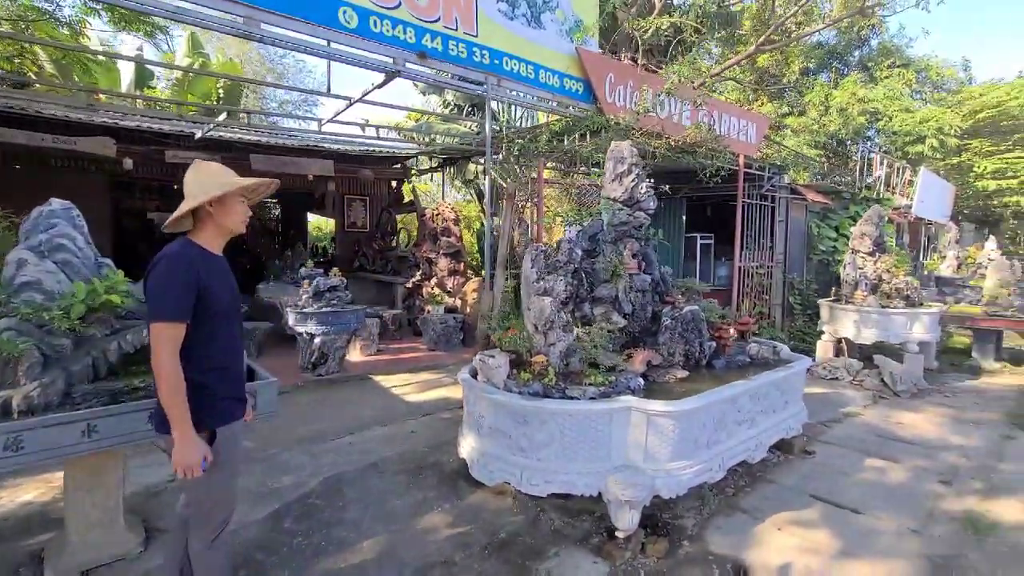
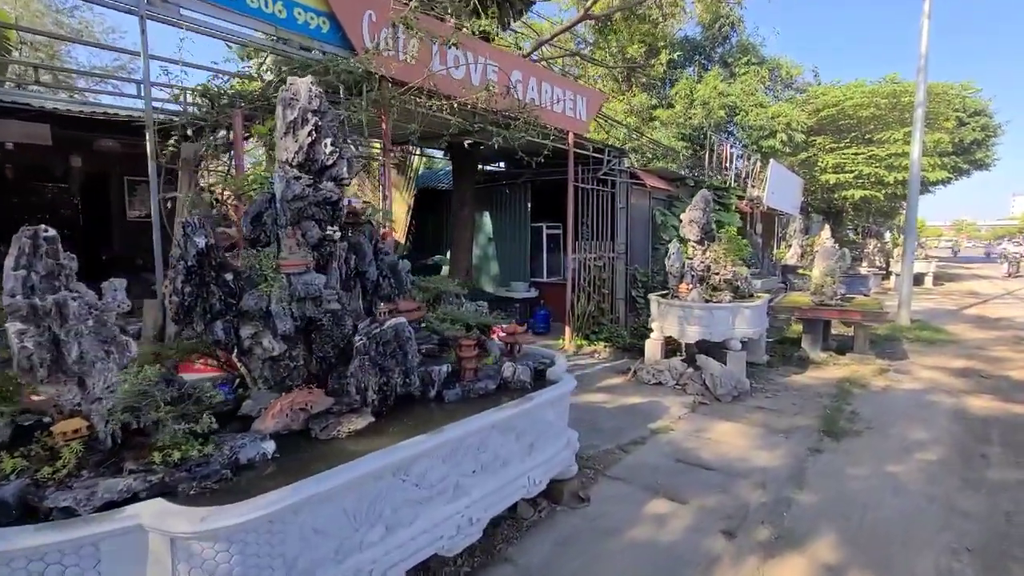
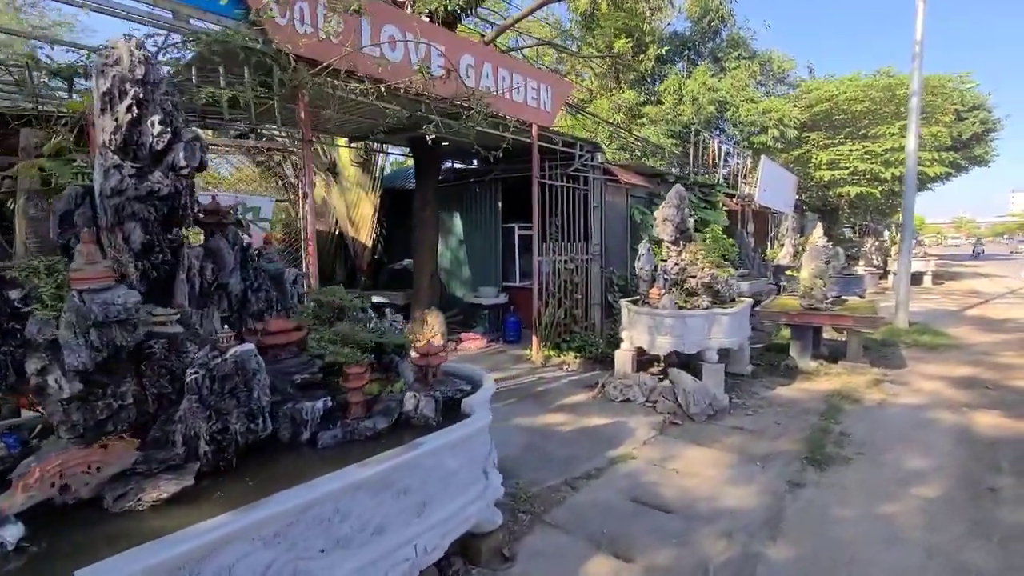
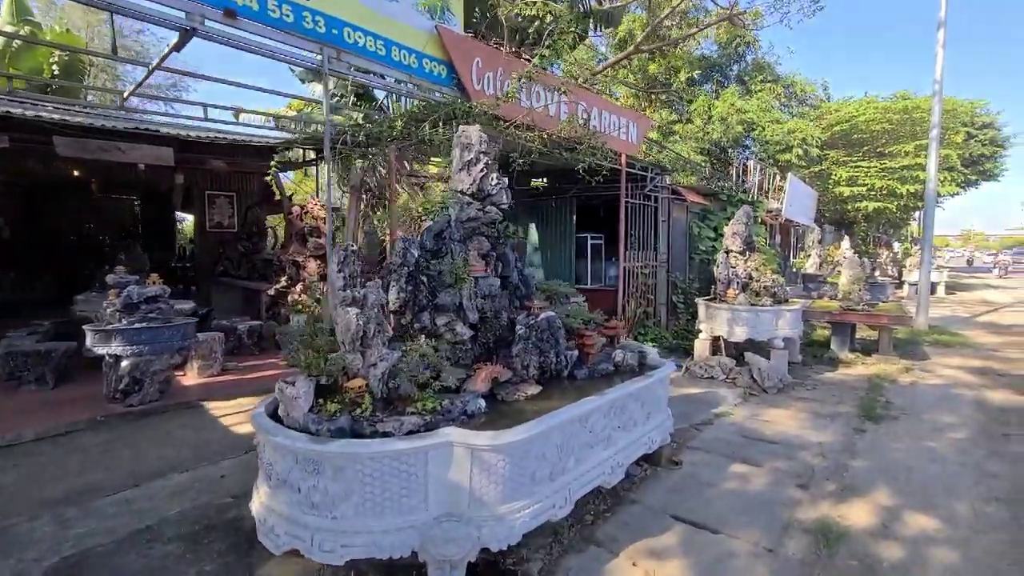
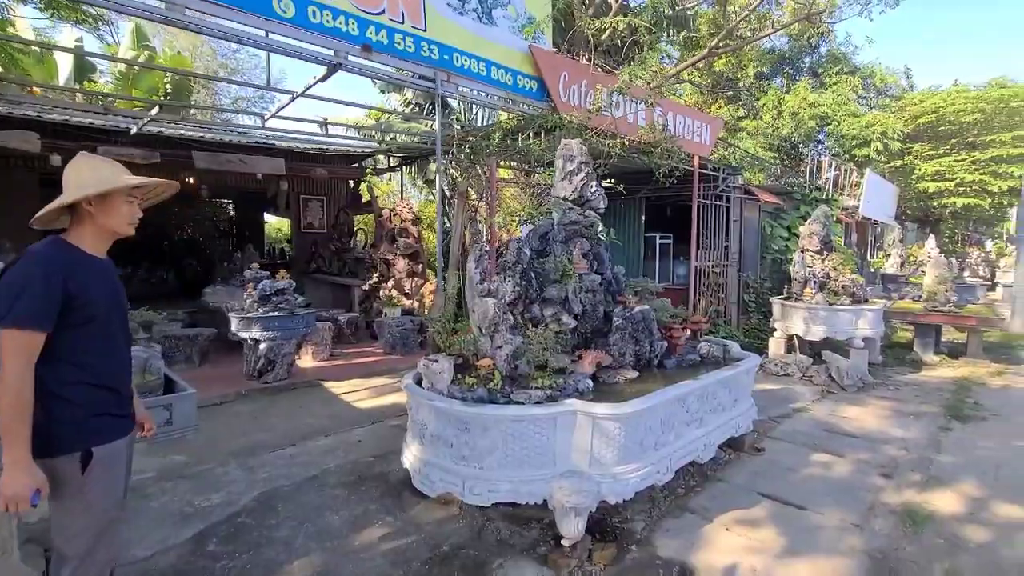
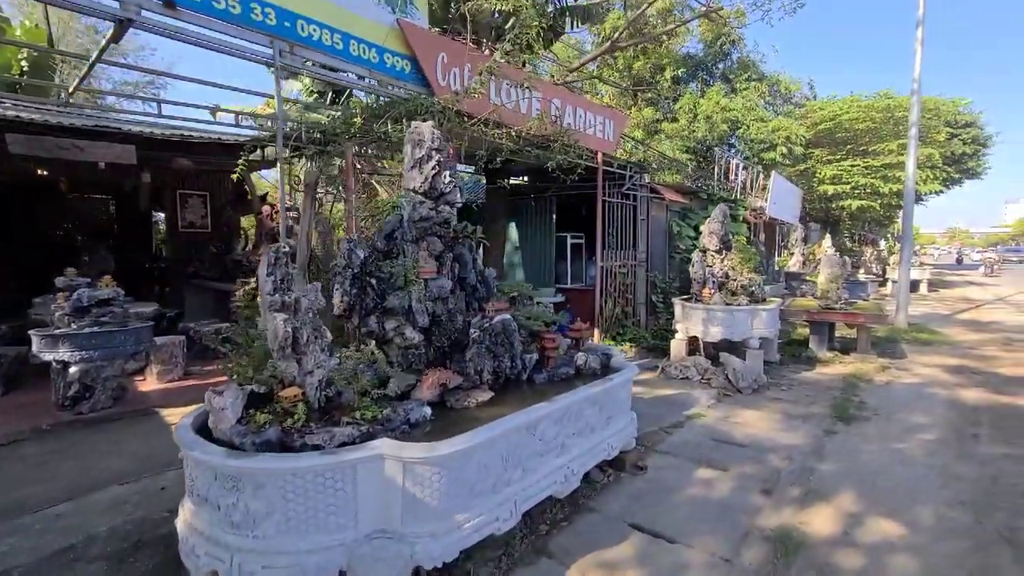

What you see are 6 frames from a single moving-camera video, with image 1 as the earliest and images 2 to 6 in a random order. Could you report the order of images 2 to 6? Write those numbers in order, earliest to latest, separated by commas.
5, 4, 6, 2, 3
